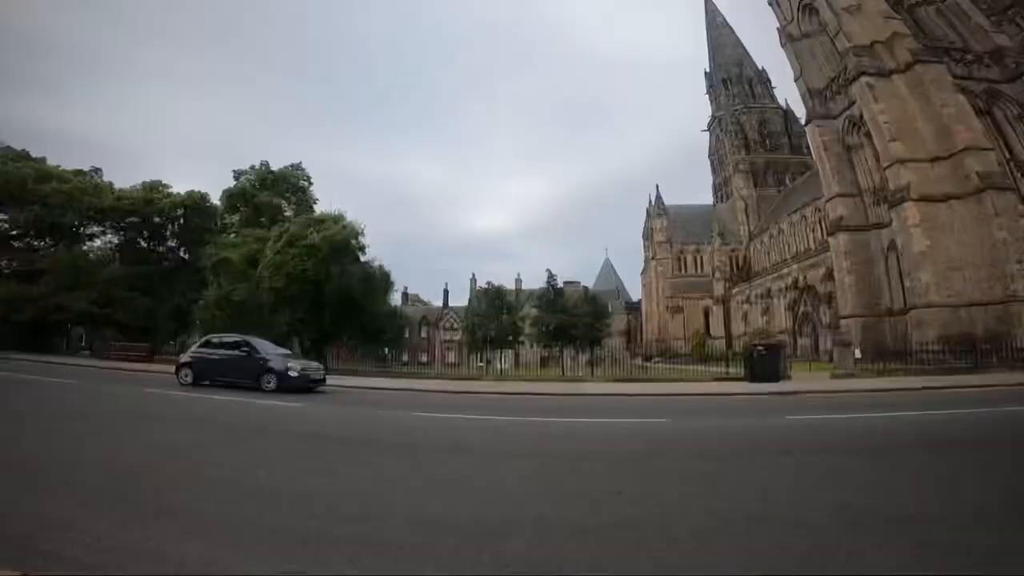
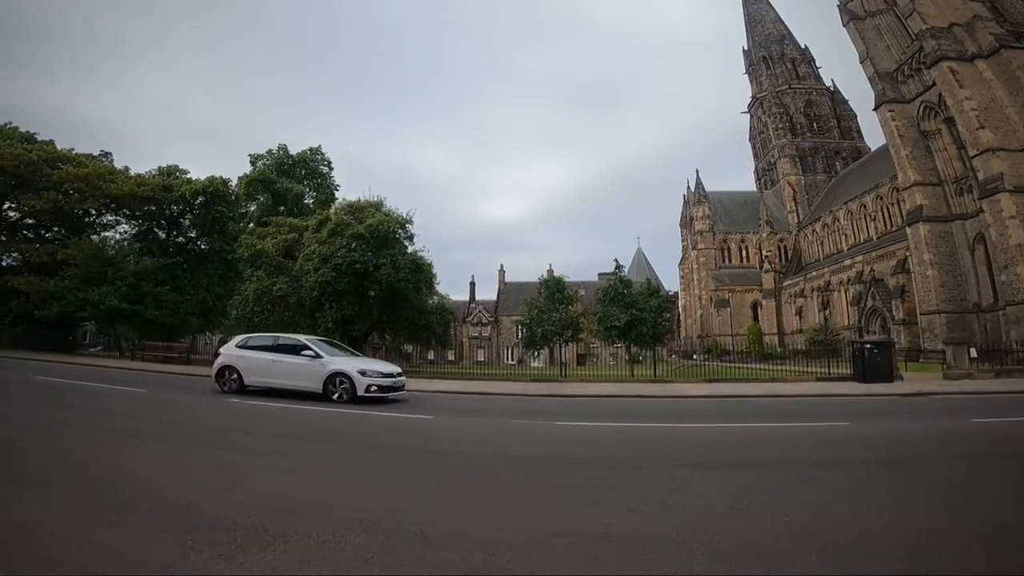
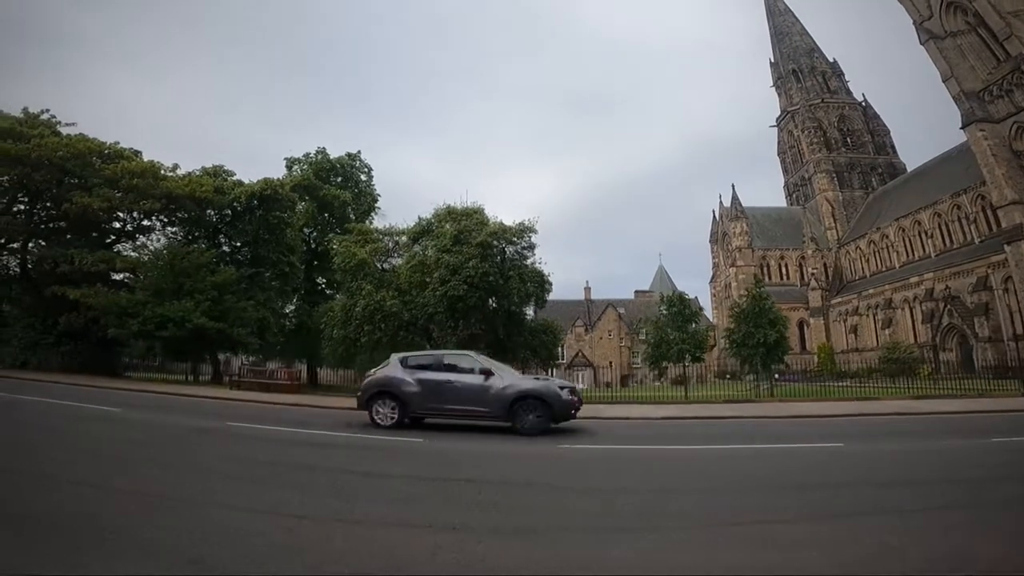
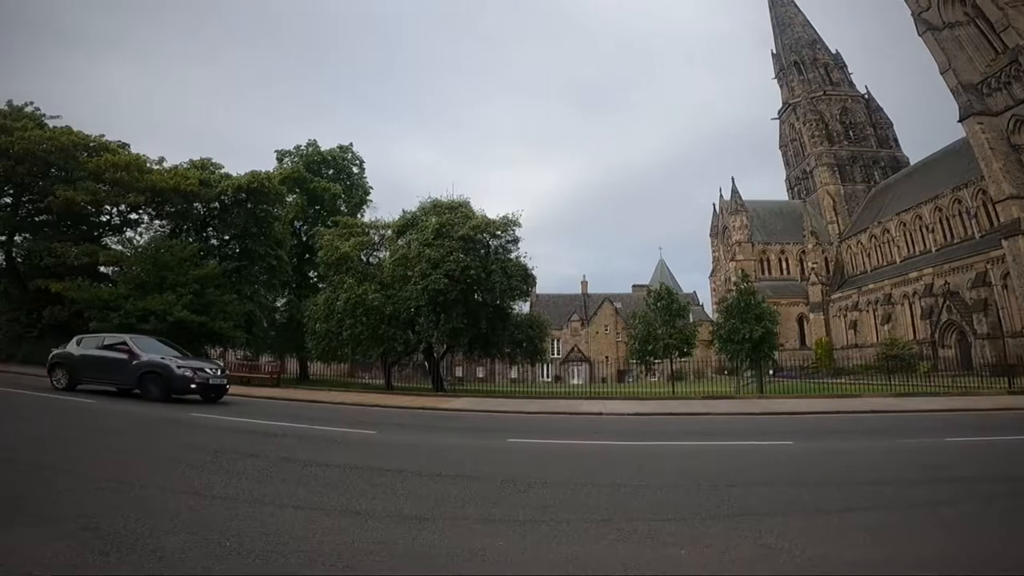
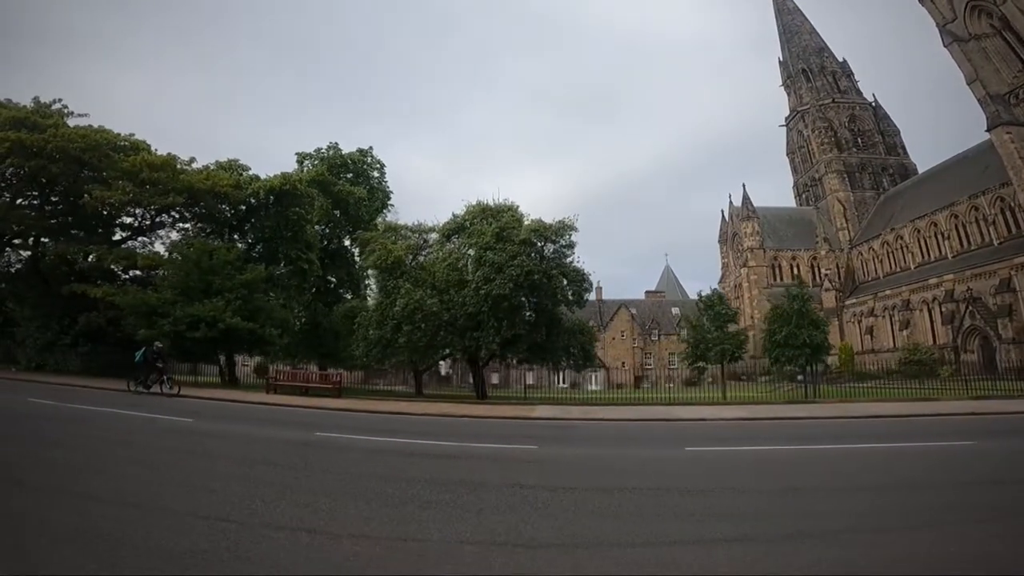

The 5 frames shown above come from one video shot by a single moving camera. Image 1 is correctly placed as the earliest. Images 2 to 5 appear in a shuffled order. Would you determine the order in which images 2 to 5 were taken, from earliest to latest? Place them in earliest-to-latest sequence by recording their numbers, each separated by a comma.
2, 4, 3, 5
